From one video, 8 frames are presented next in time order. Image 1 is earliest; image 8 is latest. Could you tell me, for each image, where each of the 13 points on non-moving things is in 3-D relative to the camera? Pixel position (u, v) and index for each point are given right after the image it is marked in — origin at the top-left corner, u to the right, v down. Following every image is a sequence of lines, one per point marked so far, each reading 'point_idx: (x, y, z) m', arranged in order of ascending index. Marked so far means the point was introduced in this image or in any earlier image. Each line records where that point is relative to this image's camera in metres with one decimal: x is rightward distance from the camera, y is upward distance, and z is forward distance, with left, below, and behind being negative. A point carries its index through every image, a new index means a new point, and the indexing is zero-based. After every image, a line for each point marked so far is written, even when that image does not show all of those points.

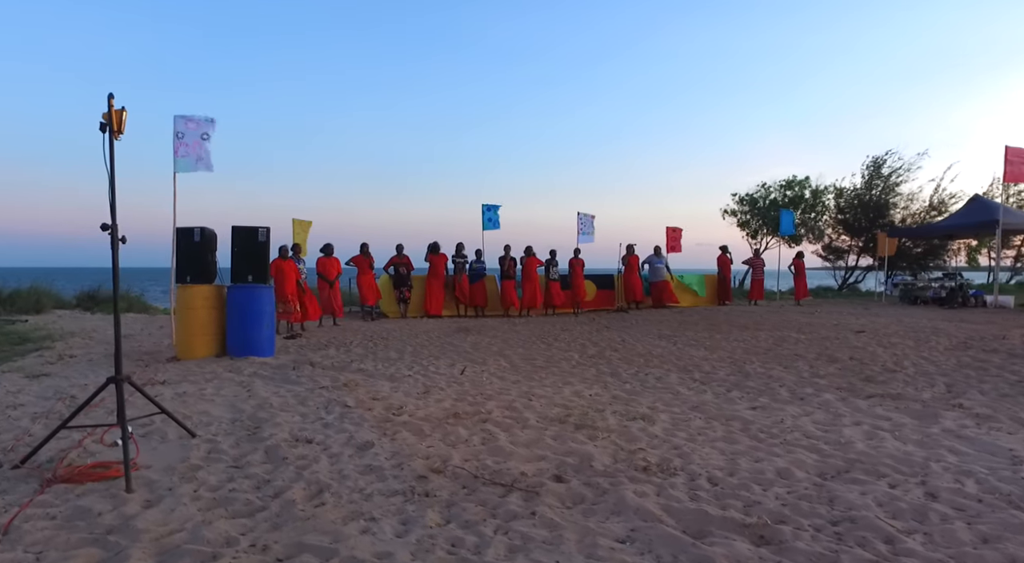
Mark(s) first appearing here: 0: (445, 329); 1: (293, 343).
0: (-1.1, -0.8, +11.3) m
1: (-3.1, -0.9, +9.4) m
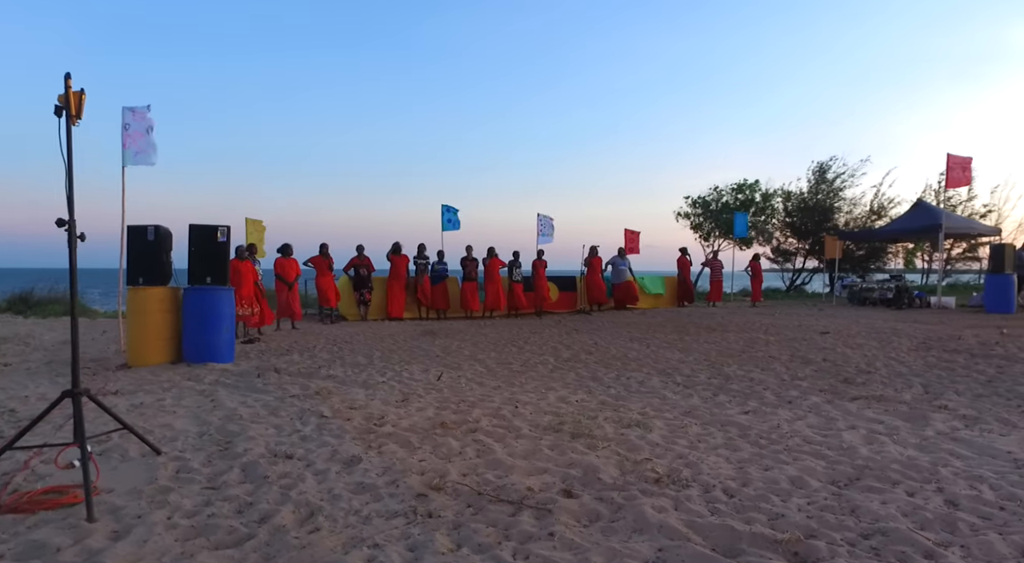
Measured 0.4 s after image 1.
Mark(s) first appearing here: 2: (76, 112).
0: (-1.7, -0.9, +10.9) m
1: (-3.5, -0.9, +8.9) m
2: (-2.3, +0.9, +3.5) m
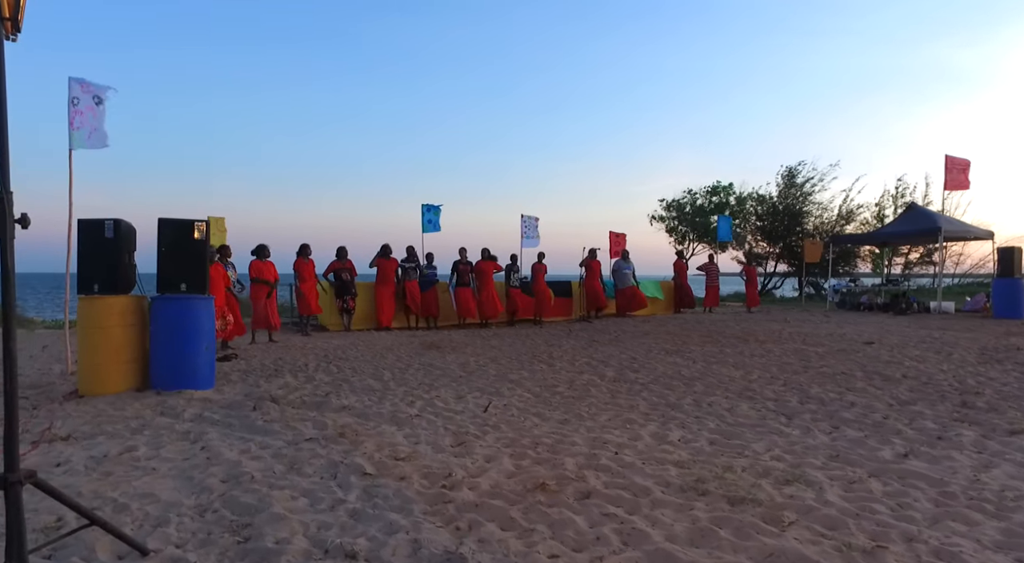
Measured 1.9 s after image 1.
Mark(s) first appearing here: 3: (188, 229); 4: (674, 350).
0: (-1.4, -0.9, +9.6) m
1: (-3.1, -1.0, +7.5) m
2: (-1.6, +0.9, +2.2) m
3: (-3.0, +0.5, +6.3) m
4: (+2.2, -0.9, +9.0) m
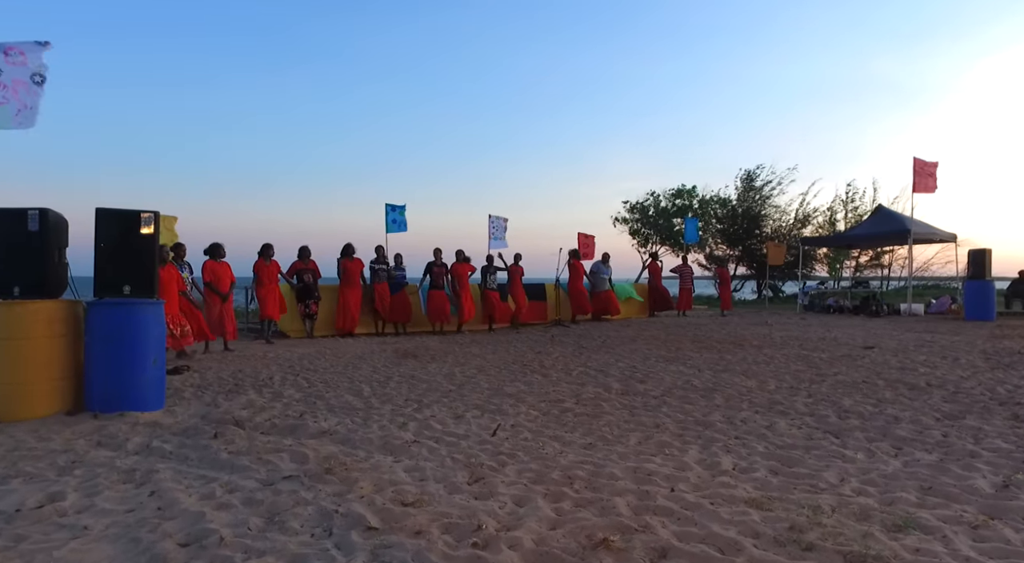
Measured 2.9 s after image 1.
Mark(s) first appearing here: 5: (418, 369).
0: (-1.7, -1.0, +8.7) m
1: (-3.2, -1.0, +6.5) m
2: (-1.3, +0.9, +1.3) m
3: (-3.0, +0.5, +5.3) m
4: (+2.0, -1.0, +8.4) m
5: (-1.1, -1.0, +7.6) m
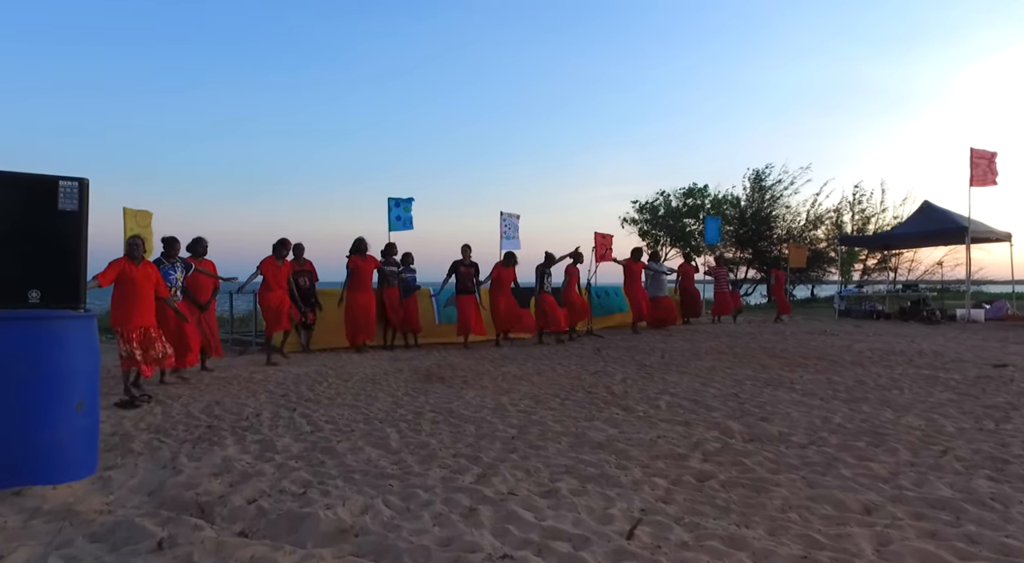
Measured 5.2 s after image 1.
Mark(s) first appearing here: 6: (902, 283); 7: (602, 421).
0: (-1.1, -1.0, +6.9) m
1: (-2.6, -1.1, +4.6) m
2: (-0.7, +0.9, -0.5) m
3: (-2.4, +0.4, +3.5) m
4: (+2.6, -1.0, +6.6) m
5: (-0.5, -1.0, +5.8) m
6: (+11.7, -0.1, +19.9) m
7: (+0.7, -1.0, +5.0) m
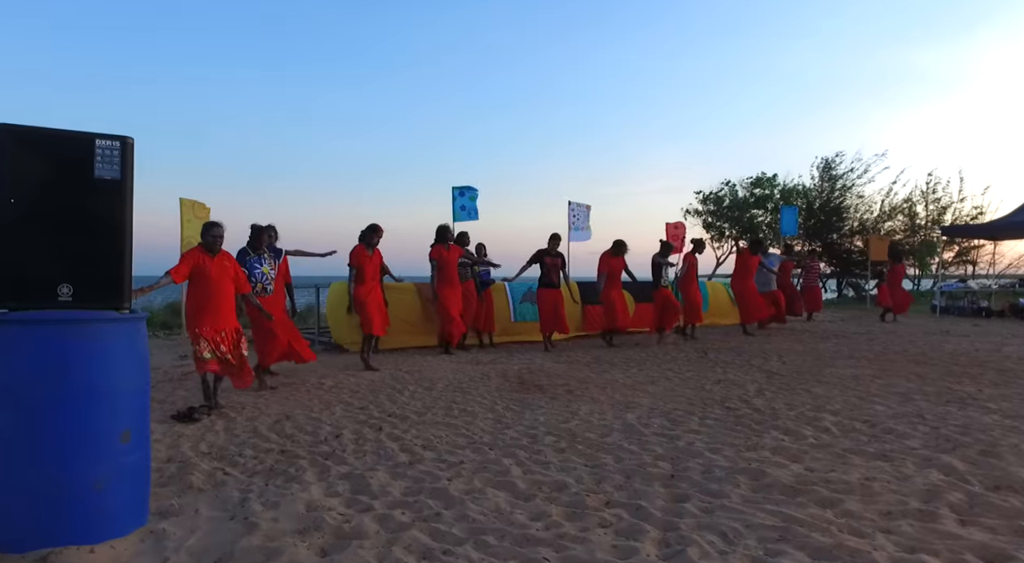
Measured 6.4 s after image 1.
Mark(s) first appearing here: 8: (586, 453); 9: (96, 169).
0: (-0.1, -0.9, +5.9) m
1: (-1.8, -1.0, +3.8) m
2: (-0.2, +0.9, -1.5) m
3: (-1.7, +0.5, +2.6) m
4: (+3.5, -0.9, +5.4) m
5: (+0.4, -1.0, +4.8) m
6: (+13.6, +0.1, +18.1) m
7: (+1.5, -1.0, +3.9) m
8: (+0.4, -1.0, +3.9) m
9: (-1.6, +0.4, +2.6) m
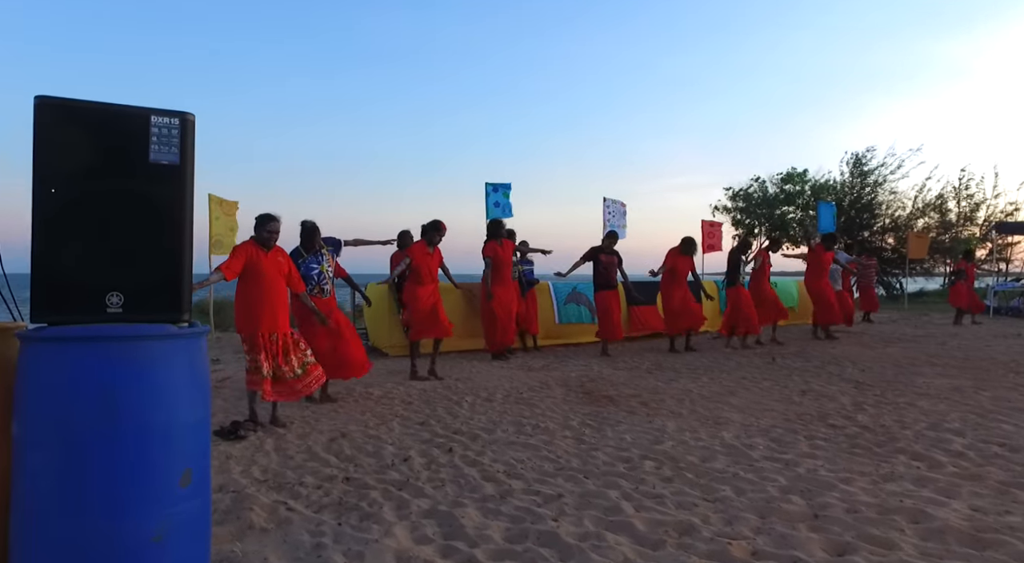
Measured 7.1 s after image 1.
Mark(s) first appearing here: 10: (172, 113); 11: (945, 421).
0: (+0.4, -1.0, +5.4) m
1: (-1.3, -1.0, +3.3) m
2: (+0.2, +0.9, -2.0) m
3: (-1.2, +0.5, +2.1) m
4: (+4.1, -0.9, +4.8) m
5: (+0.9, -1.0, +4.2) m
6: (+14.4, +0.1, +17.2) m
7: (+2.0, -1.0, +3.3) m
8: (+0.9, -1.0, +3.3) m
9: (-1.1, +0.4, +2.1) m
10: (-1.1, +0.6, +2.1) m
11: (+3.0, -1.0, +4.7) m
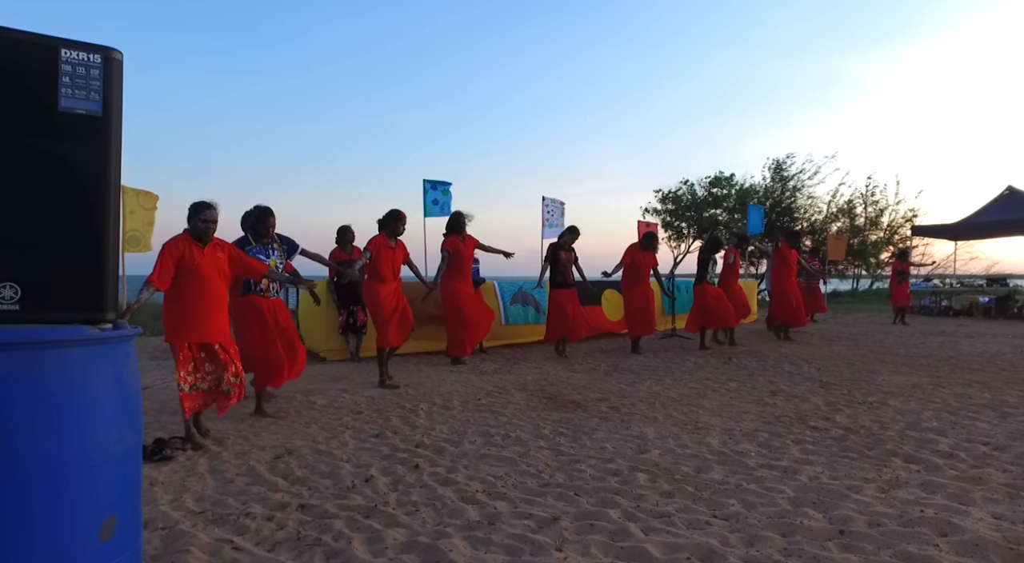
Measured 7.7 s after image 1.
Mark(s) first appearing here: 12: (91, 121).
0: (+0.1, -0.9, +5.0) m
1: (-1.3, -1.0, +2.7) m
2: (+0.7, +0.9, -2.4) m
3: (-1.1, +0.5, +1.5) m
4: (+3.8, -0.9, +4.8) m
5: (+0.8, -1.0, +3.9) m
6: (+12.7, +0.1, +18.3) m
7: (+1.9, -1.0, +3.1) m
8: (+0.9, -1.0, +3.0) m
9: (-1.1, +0.5, +1.6) m
10: (-1.0, +0.6, +1.6) m
11: (+2.8, -0.9, +4.6) m
12: (-1.0, +0.4, +1.6) m
